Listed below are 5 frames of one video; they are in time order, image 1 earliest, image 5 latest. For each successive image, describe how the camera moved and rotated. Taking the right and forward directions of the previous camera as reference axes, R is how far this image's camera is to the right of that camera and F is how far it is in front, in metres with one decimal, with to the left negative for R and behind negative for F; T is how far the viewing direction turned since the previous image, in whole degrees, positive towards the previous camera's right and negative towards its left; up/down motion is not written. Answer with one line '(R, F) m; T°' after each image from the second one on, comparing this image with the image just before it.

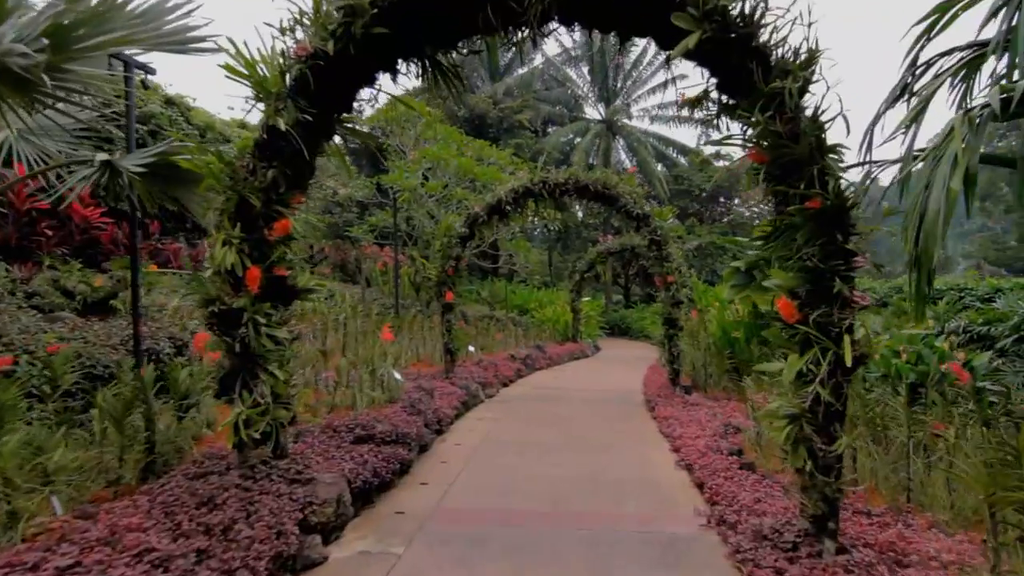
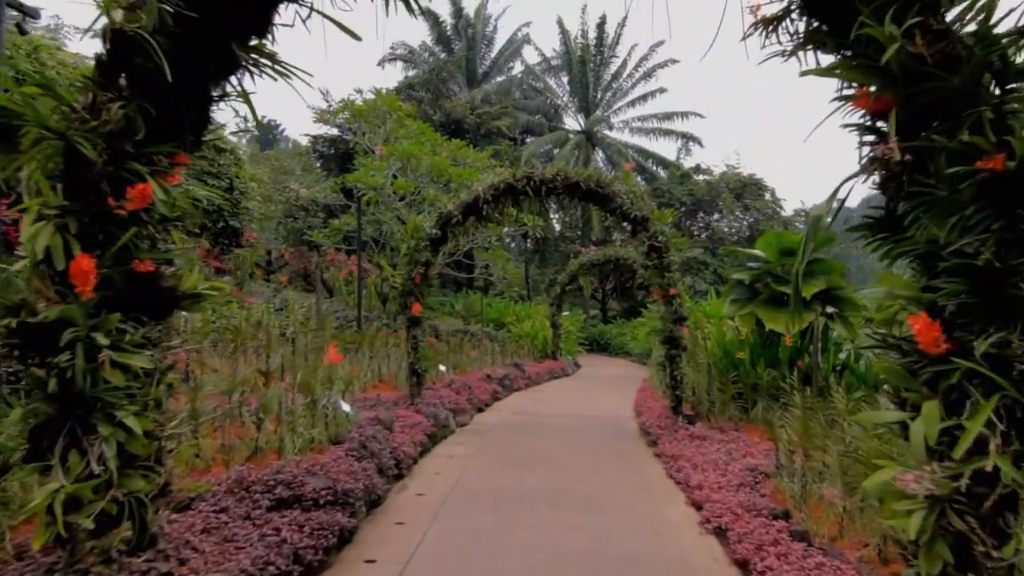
(0.0, +0.9) m; +3°
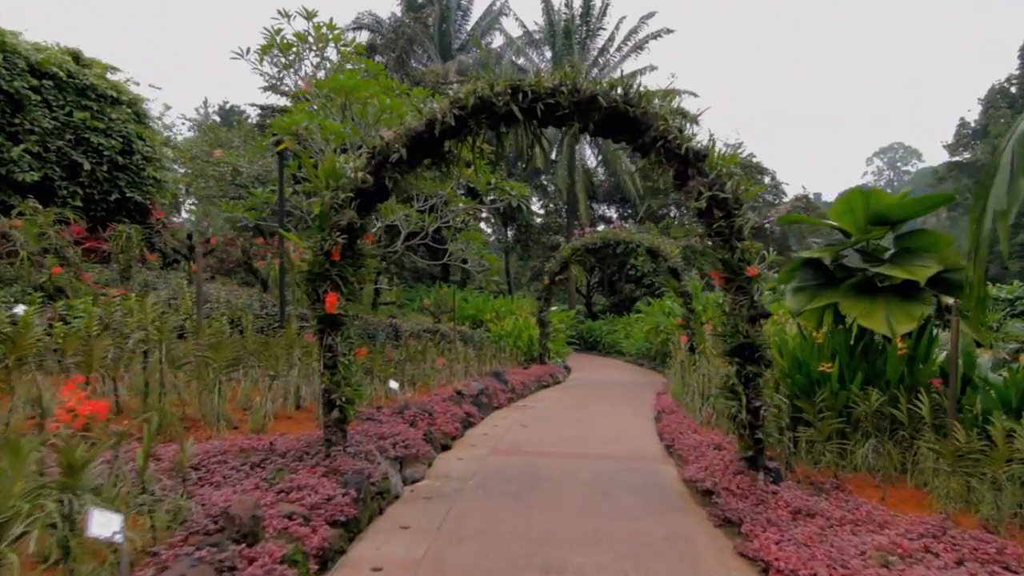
(0.0, +2.0) m; +2°
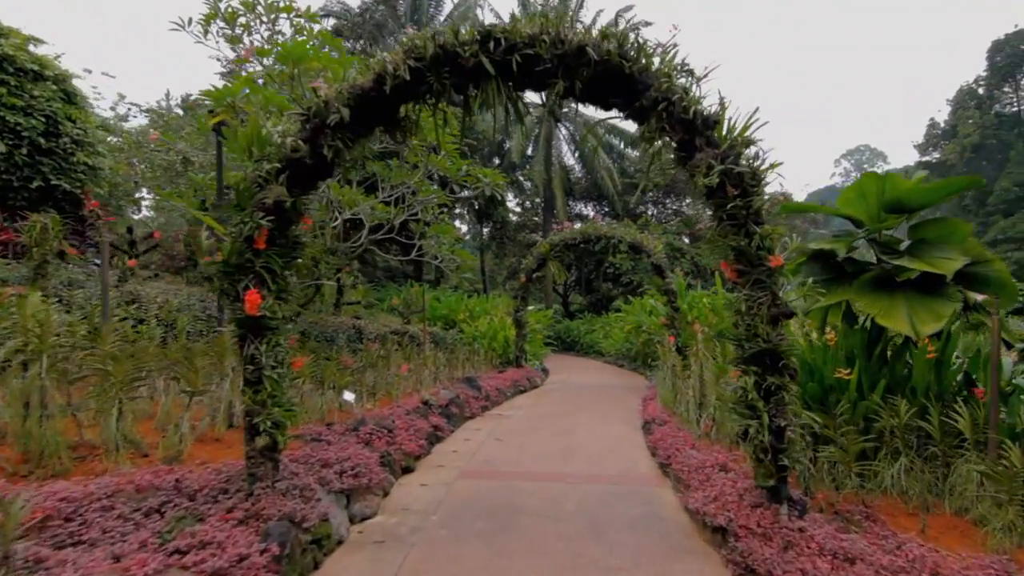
(0.0, +0.6) m; +3°
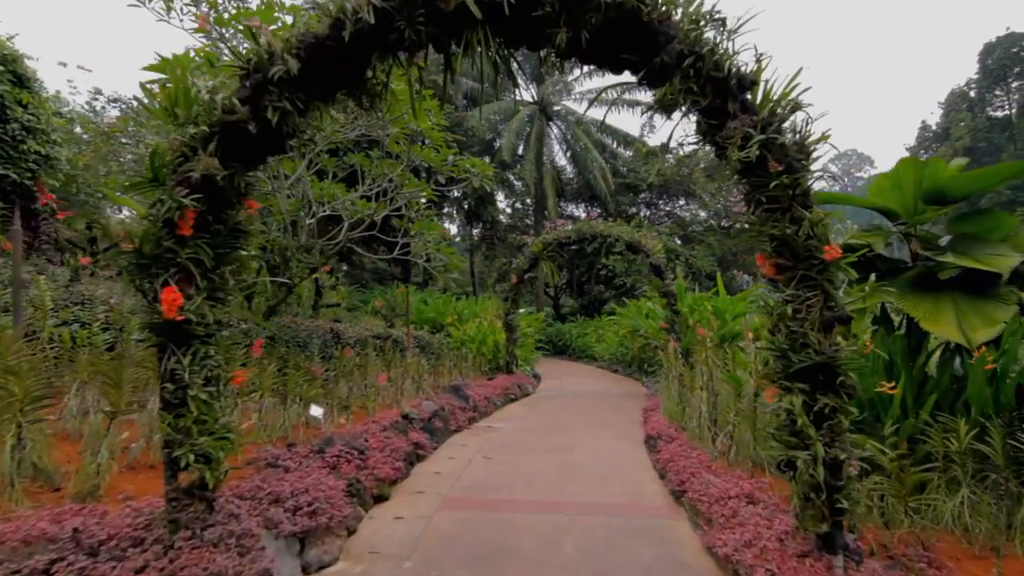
(0.0, +0.5) m; +1°
